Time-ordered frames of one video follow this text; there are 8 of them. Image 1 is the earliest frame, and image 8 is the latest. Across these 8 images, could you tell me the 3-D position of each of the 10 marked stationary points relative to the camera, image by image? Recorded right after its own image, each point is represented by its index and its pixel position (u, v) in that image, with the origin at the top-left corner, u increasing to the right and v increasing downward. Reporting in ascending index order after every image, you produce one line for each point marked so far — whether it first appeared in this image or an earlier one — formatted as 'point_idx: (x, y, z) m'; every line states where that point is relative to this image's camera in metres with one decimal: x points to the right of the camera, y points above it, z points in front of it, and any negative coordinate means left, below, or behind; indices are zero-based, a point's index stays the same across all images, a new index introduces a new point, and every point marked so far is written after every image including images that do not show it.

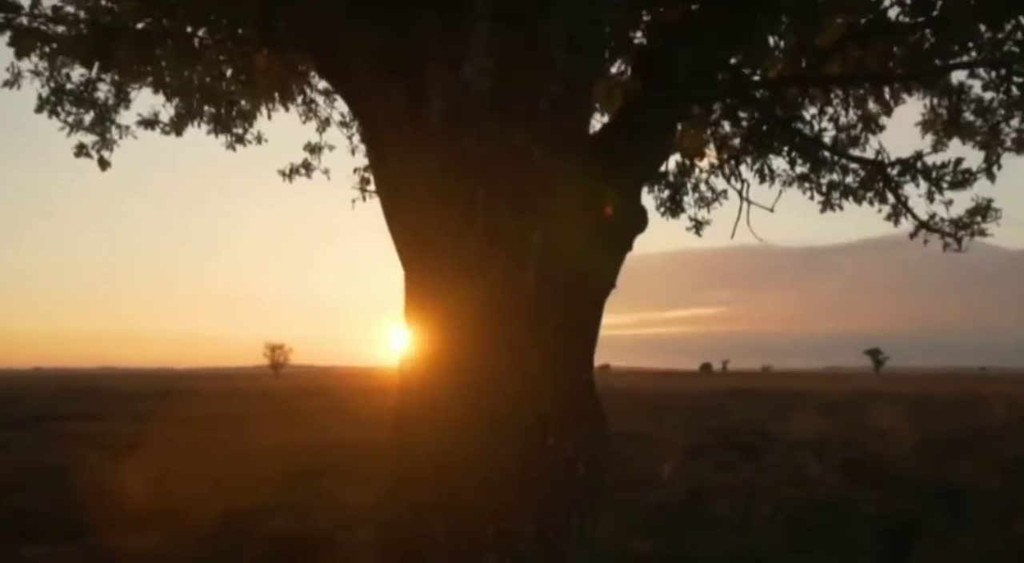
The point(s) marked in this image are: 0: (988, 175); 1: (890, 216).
0: (+4.0, +0.9, +7.0) m
1: (+3.5, +0.6, +7.7) m
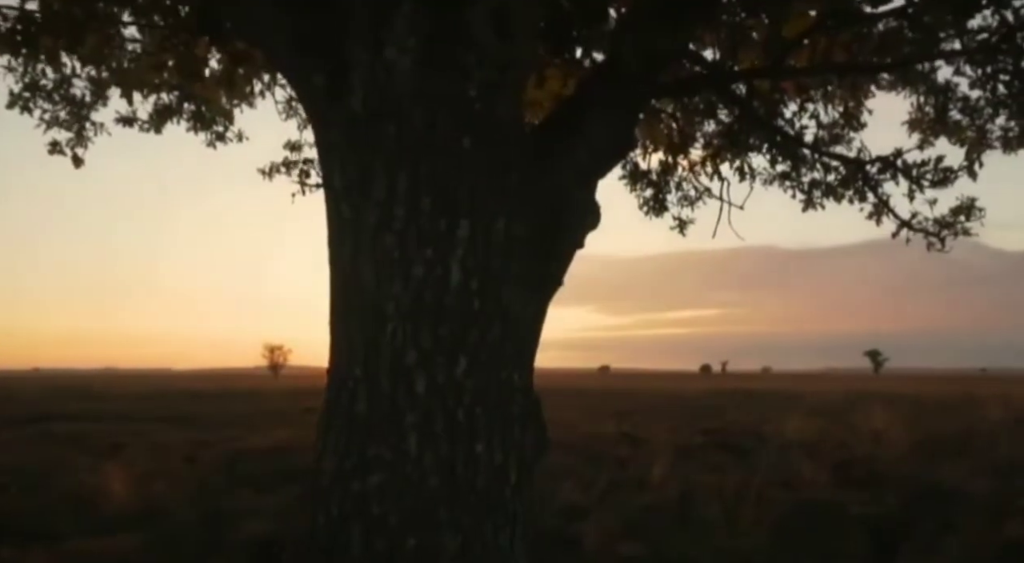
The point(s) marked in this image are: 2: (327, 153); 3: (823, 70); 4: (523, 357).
0: (+3.8, +0.9, +6.8) m
1: (+3.3, +0.6, +7.6) m
2: (-0.6, +0.4, +2.7) m
3: (+1.7, +1.1, +4.4) m
4: (0.0, -0.3, +2.8) m
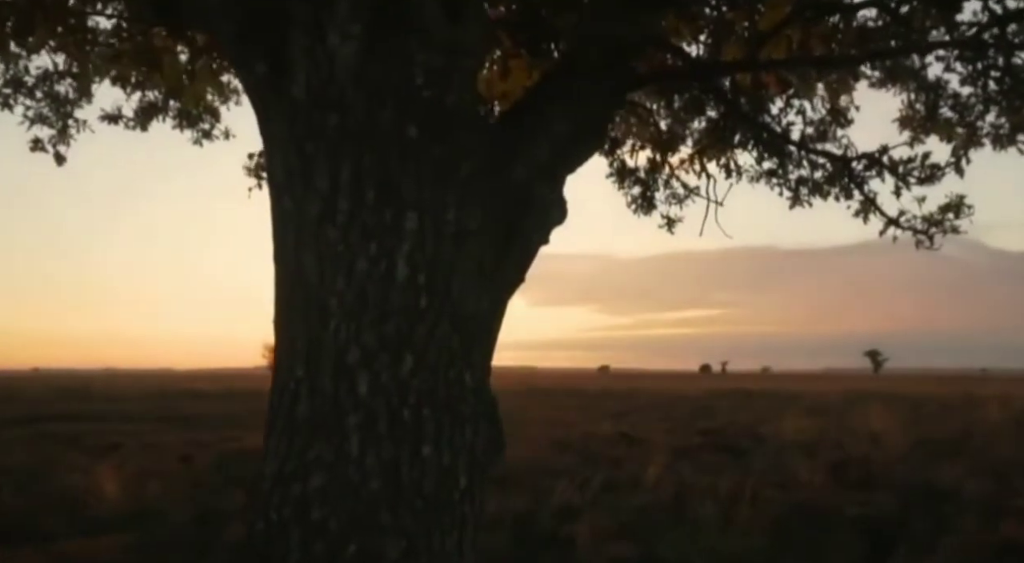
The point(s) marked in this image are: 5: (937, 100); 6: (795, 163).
0: (+3.6, +0.9, +6.7) m
1: (+3.1, +0.6, +7.5) m
2: (-0.8, +0.4, +2.6) m
3: (+1.5, +1.2, +4.3) m
4: (-0.1, -0.2, +2.7) m
5: (+4.9, +2.1, +9.4) m
6: (+2.7, +1.1, +7.7) m
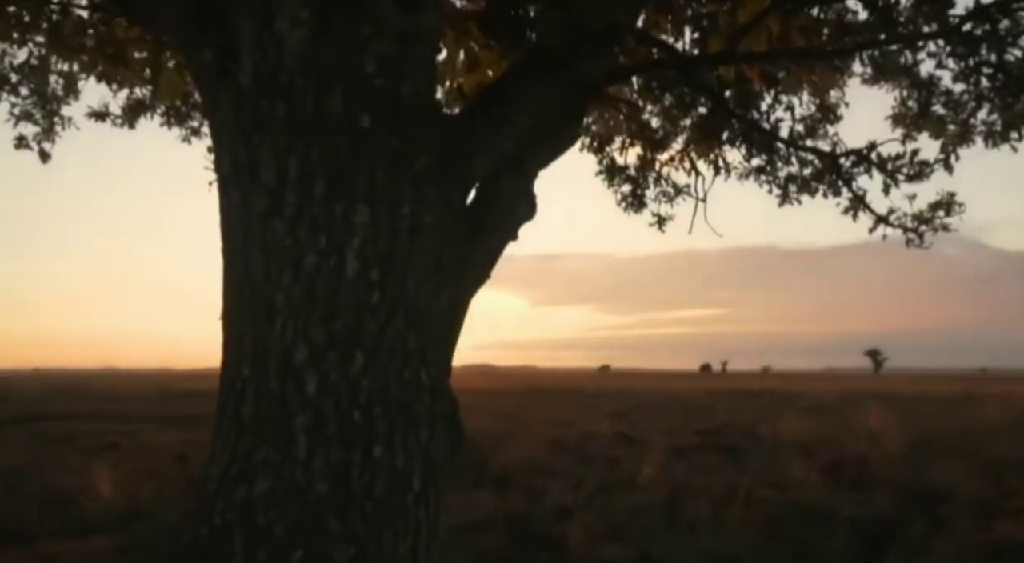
0: (+3.5, +0.9, +6.6) m
1: (+3.0, +0.6, +7.4) m
2: (-0.9, +0.4, +2.5) m
3: (+1.4, +1.2, +4.2) m
4: (-0.2, -0.2, +2.6) m
5: (+4.8, +2.1, +9.3) m
6: (+2.5, +1.1, +7.6) m
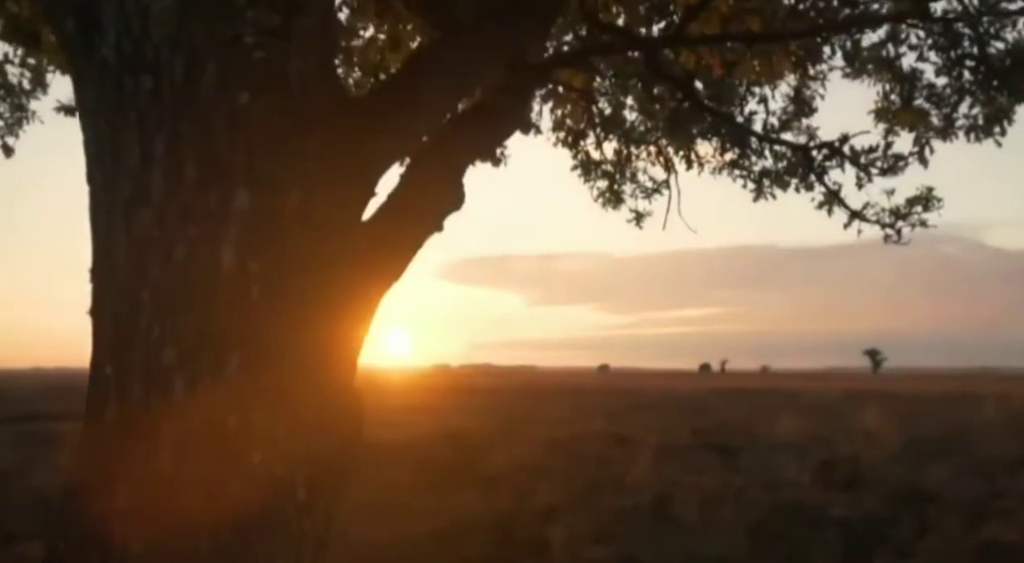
0: (+3.2, +1.0, +6.4) m
1: (+2.7, +0.7, +7.2) m
2: (-1.2, +0.5, +2.3) m
3: (+1.1, +1.2, +4.0) m
4: (-0.5, -0.2, +2.4) m
5: (+4.4, +2.1, +9.1) m
6: (+2.2, +1.2, +7.4) m
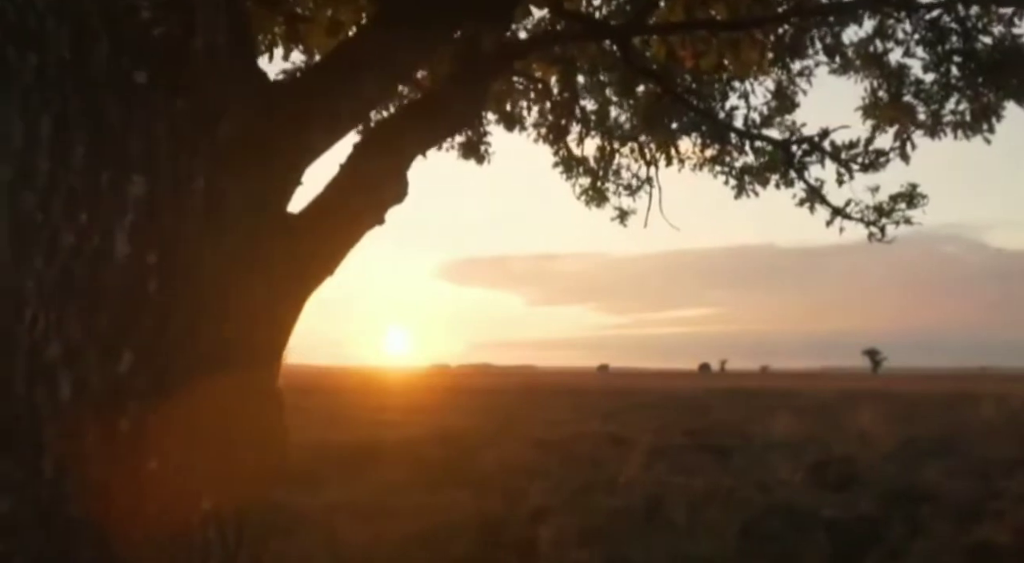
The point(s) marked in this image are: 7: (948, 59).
0: (+3.0, +1.0, +6.3) m
1: (+2.5, +0.7, +7.0) m
2: (-1.4, +0.5, +2.1) m
3: (+0.9, +1.2, +3.9) m
4: (-0.7, -0.2, +2.3) m
5: (+4.2, +2.1, +9.0) m
6: (+2.0, +1.2, +7.3) m
7: (+4.5, +2.3, +8.5) m
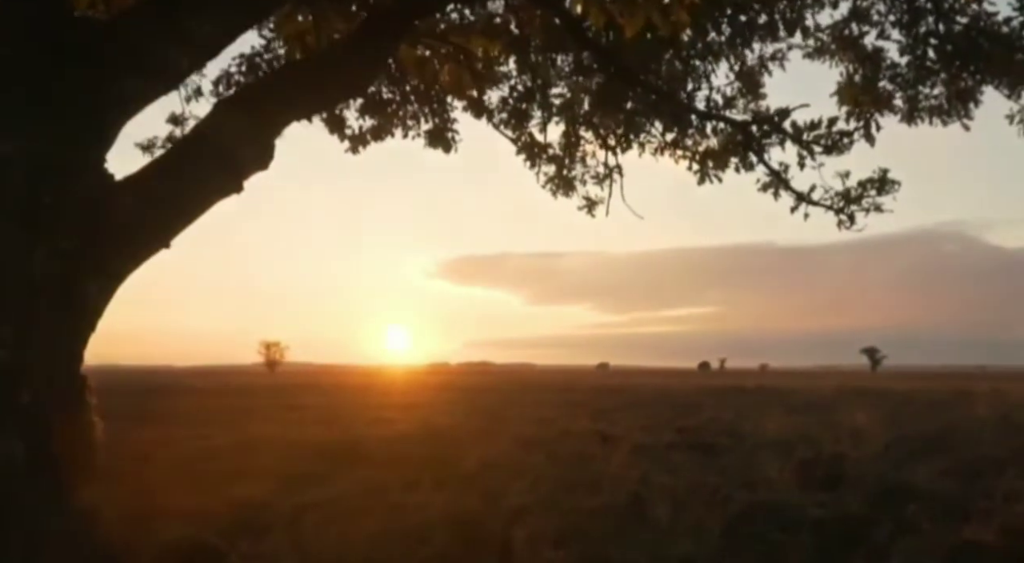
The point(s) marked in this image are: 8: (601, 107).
0: (+2.6, +1.1, +5.9) m
1: (+2.1, +0.8, +6.7) m
2: (-1.8, +0.6, +1.8) m
3: (+0.5, +1.3, +3.5) m
4: (-1.1, -0.1, +1.9) m
5: (+3.8, +2.2, +8.6) m
6: (+1.6, +1.3, +6.9) m
7: (+4.1, +2.4, +8.2) m
8: (+0.8, +1.6, +7.4) m
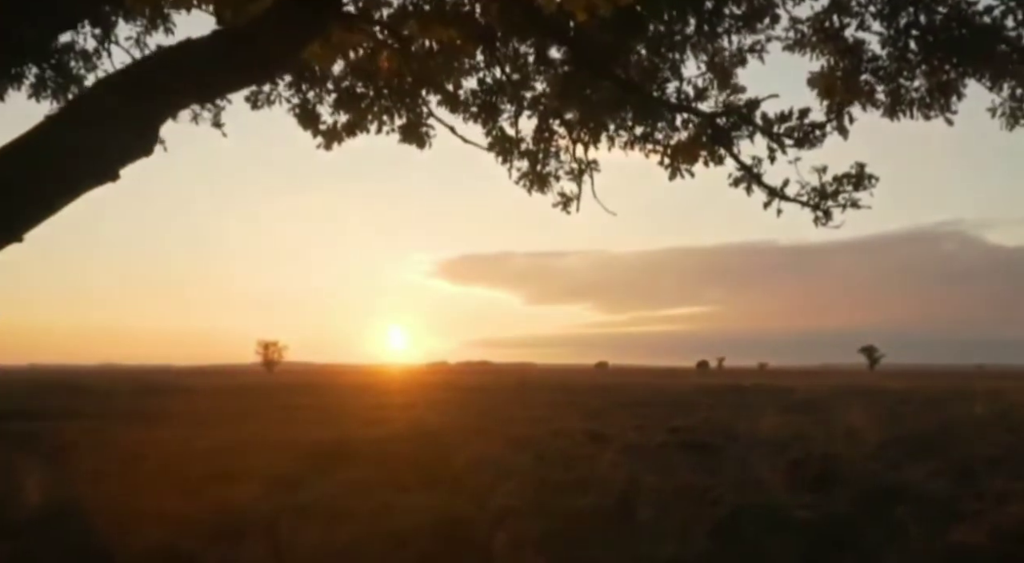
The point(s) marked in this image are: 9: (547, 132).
0: (+2.3, +1.1, +5.7) m
1: (+1.8, +0.8, +6.4) m
2: (-2.1, +0.6, +1.5) m
3: (+0.2, +1.3, +3.3) m
4: (-1.4, -0.1, +1.7) m
5: (+3.5, +2.2, +8.4) m
6: (+1.3, +1.3, +6.7) m
7: (+3.8, +2.4, +7.9) m
8: (+0.5, +1.6, +7.2) m
9: (+0.3, +1.6, +8.5) m
